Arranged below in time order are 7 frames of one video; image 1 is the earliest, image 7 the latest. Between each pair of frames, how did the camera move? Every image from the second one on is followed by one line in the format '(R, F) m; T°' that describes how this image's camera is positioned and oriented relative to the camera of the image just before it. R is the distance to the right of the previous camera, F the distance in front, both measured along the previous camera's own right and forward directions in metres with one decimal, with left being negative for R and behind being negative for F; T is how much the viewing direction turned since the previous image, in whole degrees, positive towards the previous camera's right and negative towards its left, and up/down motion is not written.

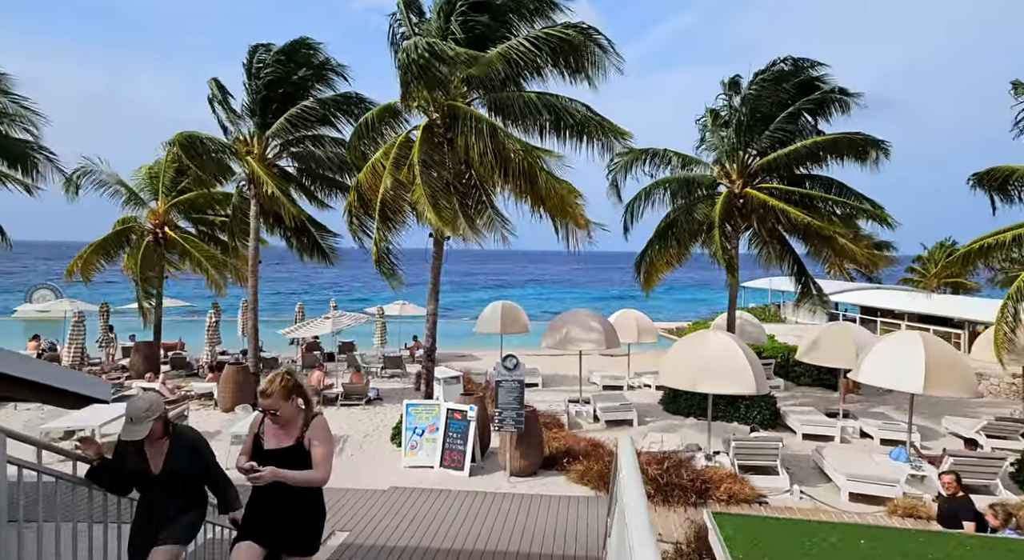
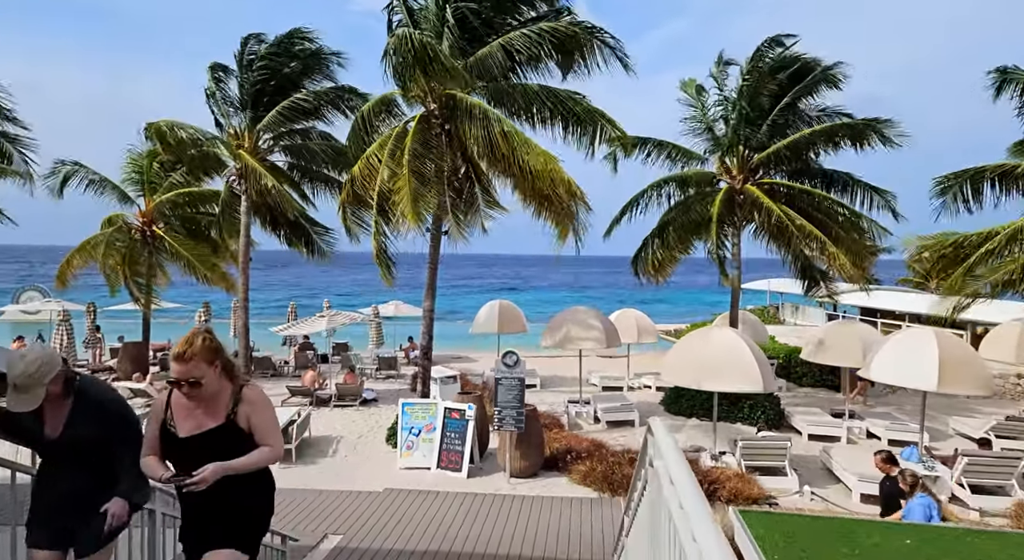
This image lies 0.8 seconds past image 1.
(-0.1, +0.4) m; 0°
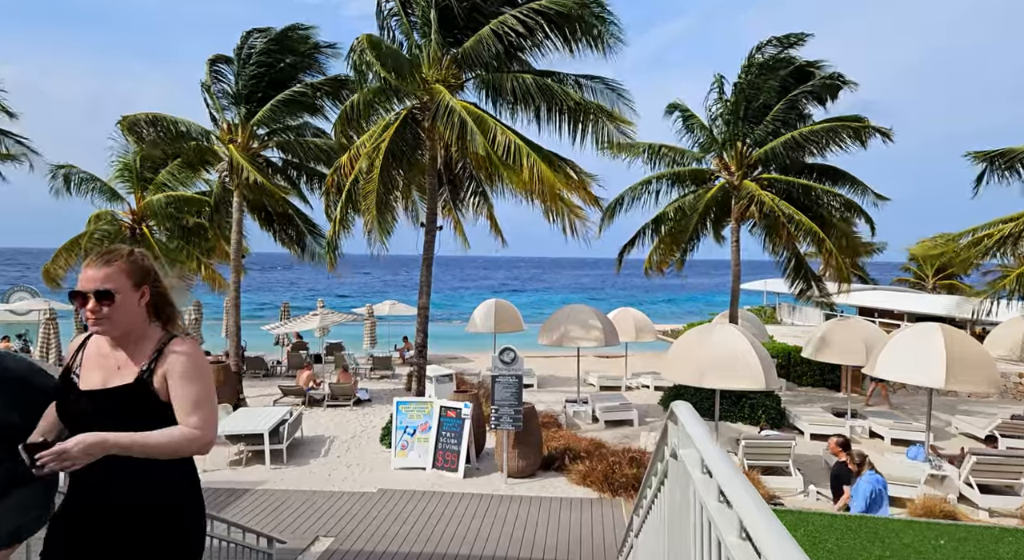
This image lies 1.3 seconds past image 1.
(0.0, +0.3) m; 0°
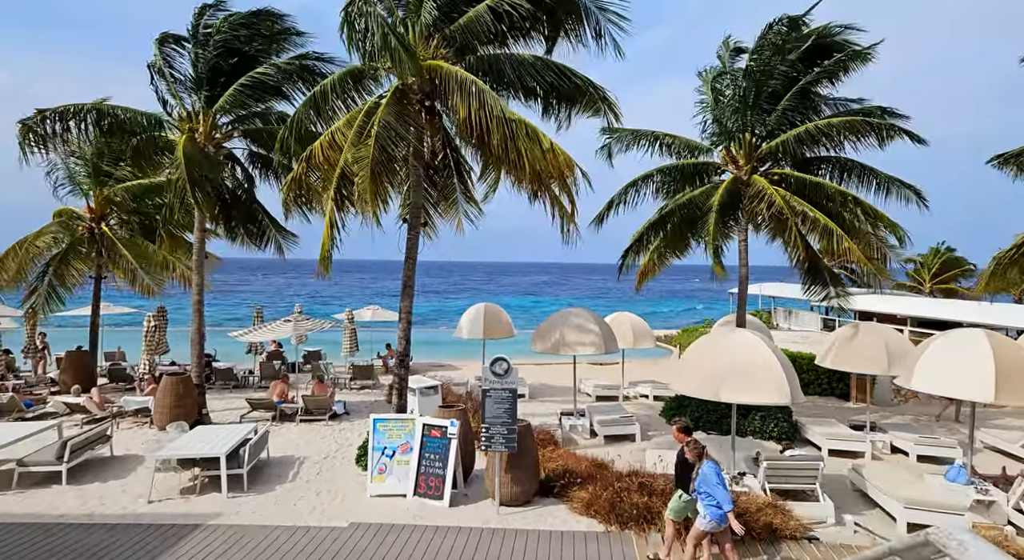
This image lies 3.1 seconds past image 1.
(-0.1, +1.2) m; +1°
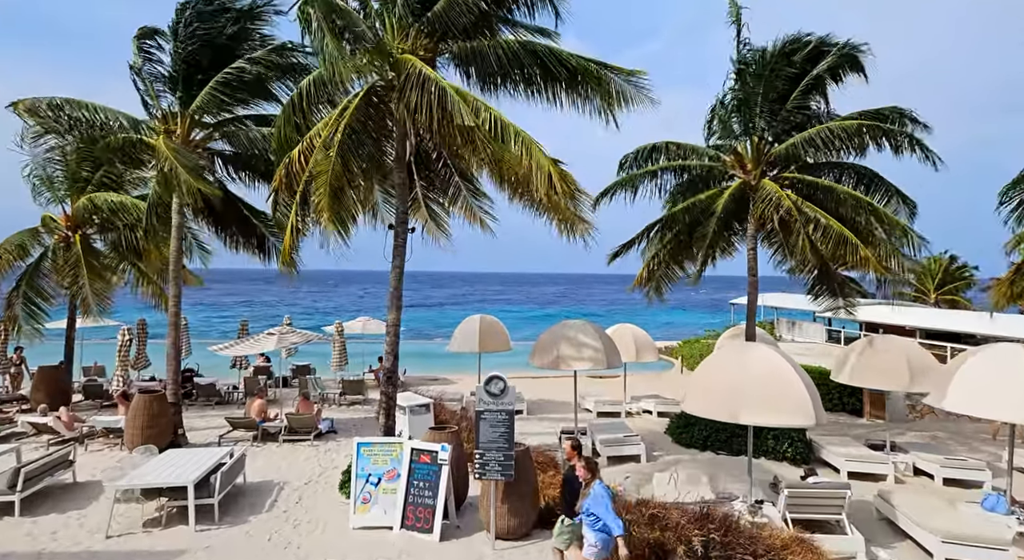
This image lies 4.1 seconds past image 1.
(0.0, +0.8) m; 0°
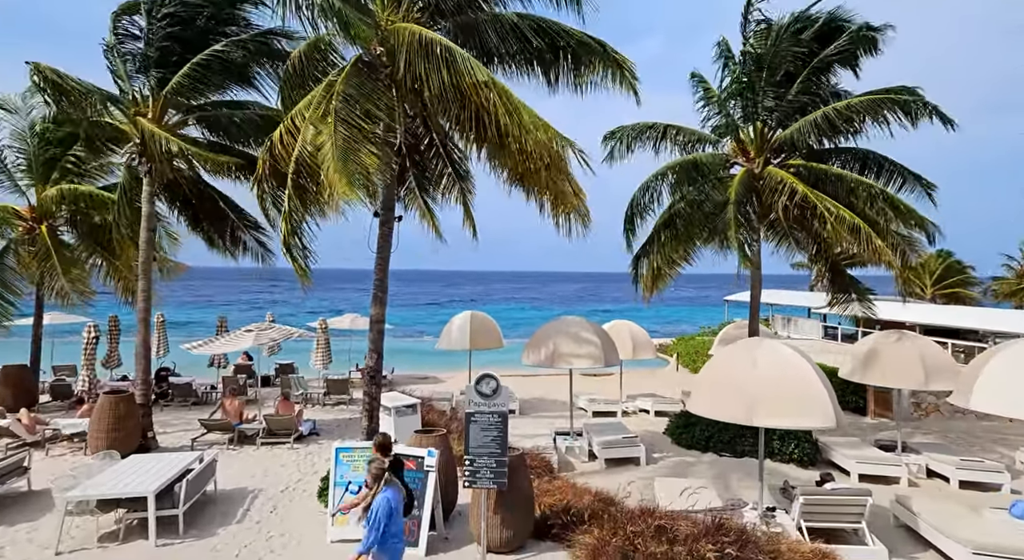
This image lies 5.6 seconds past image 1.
(0.0, +0.7) m; +1°
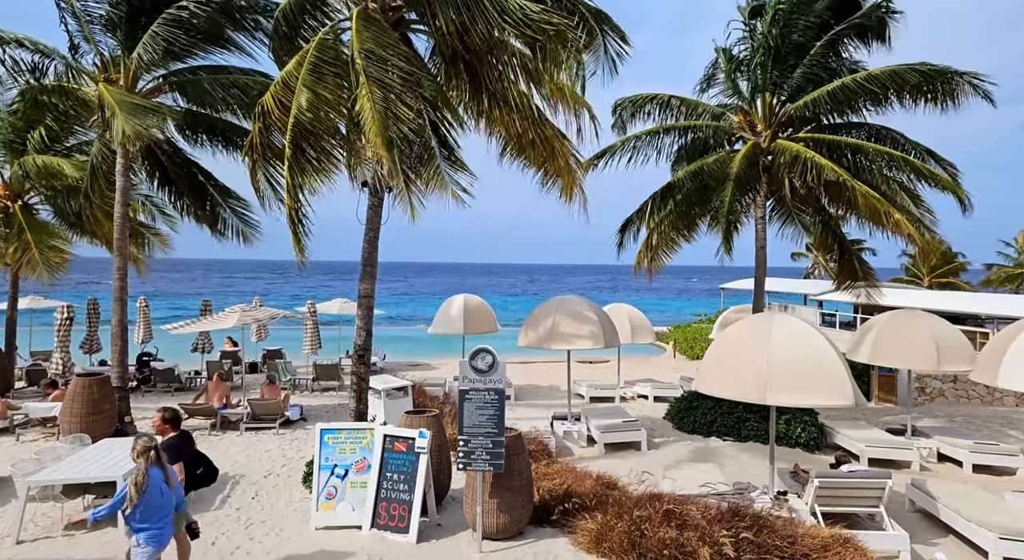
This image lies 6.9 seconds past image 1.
(0.0, +0.5) m; +1°
